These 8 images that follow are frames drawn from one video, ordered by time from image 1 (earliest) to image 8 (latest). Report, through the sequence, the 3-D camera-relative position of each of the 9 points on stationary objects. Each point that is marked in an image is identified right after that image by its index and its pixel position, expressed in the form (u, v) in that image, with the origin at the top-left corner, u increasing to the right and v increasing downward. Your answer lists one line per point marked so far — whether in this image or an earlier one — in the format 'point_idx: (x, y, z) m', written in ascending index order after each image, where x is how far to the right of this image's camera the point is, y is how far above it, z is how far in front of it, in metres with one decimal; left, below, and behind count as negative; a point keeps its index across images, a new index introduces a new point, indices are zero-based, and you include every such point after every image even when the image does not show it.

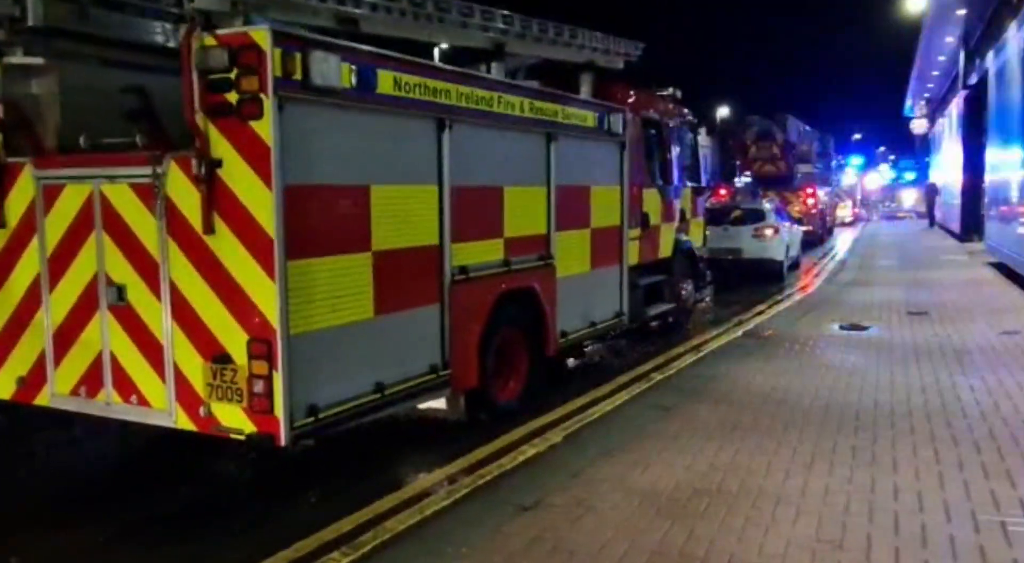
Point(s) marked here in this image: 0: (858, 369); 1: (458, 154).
0: (+3.4, -0.9, +8.6) m
1: (-0.4, +0.9, +6.5) m
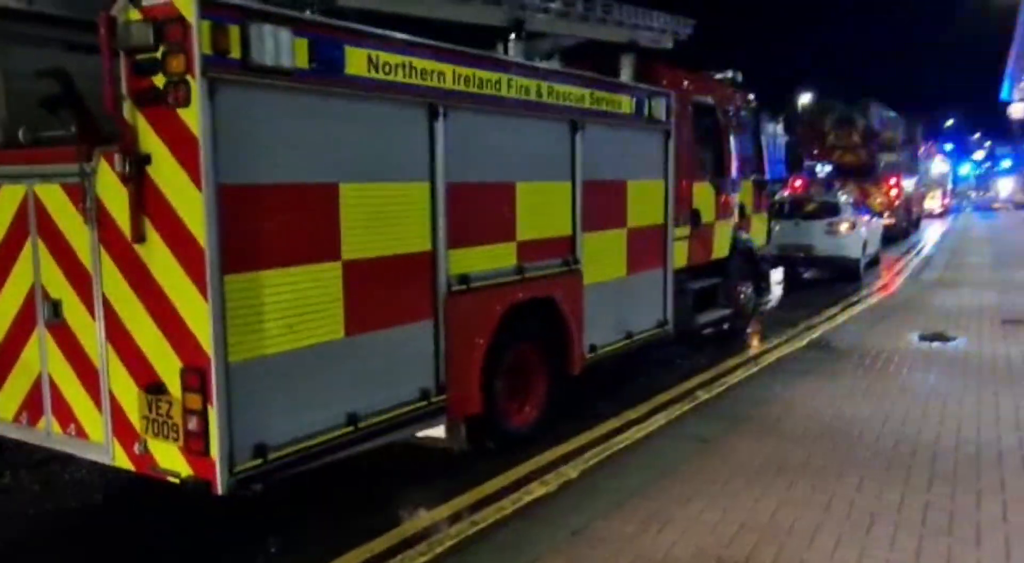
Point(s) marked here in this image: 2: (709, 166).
0: (+3.6, -0.9, +7.4) m
1: (-0.4, +0.9, +5.6) m
2: (+2.2, +1.3, +9.8) m
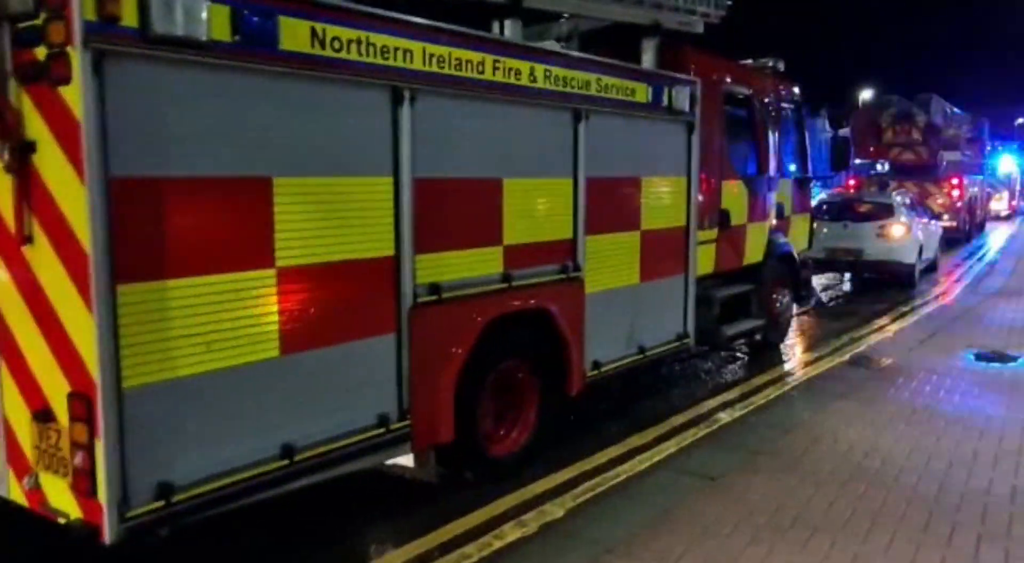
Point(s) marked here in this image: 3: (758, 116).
0: (+3.6, -1.1, +6.4) m
1: (-0.5, +0.8, +4.9) m
2: (+2.3, +1.2, +8.9) m
3: (+2.6, +1.8, +9.4) m
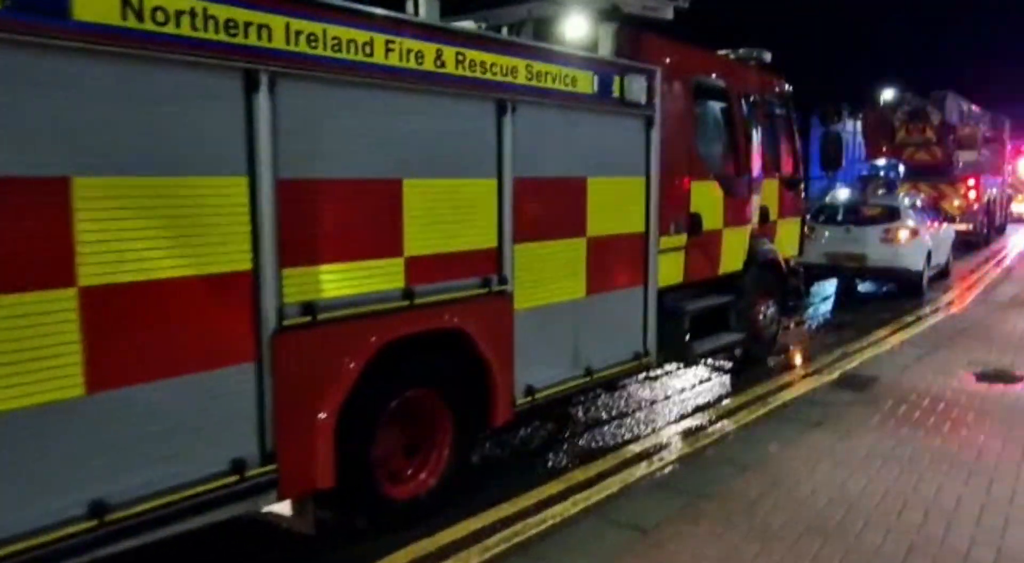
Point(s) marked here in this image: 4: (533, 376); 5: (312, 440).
0: (+3.0, -1.1, +5.6) m
1: (-1.0, +0.7, +4.1) m
2: (+1.9, +1.1, +8.1) m
3: (+2.2, +1.7, +8.5) m
4: (+0.1, -0.6, +5.8) m
5: (-1.0, -0.8, +4.2) m
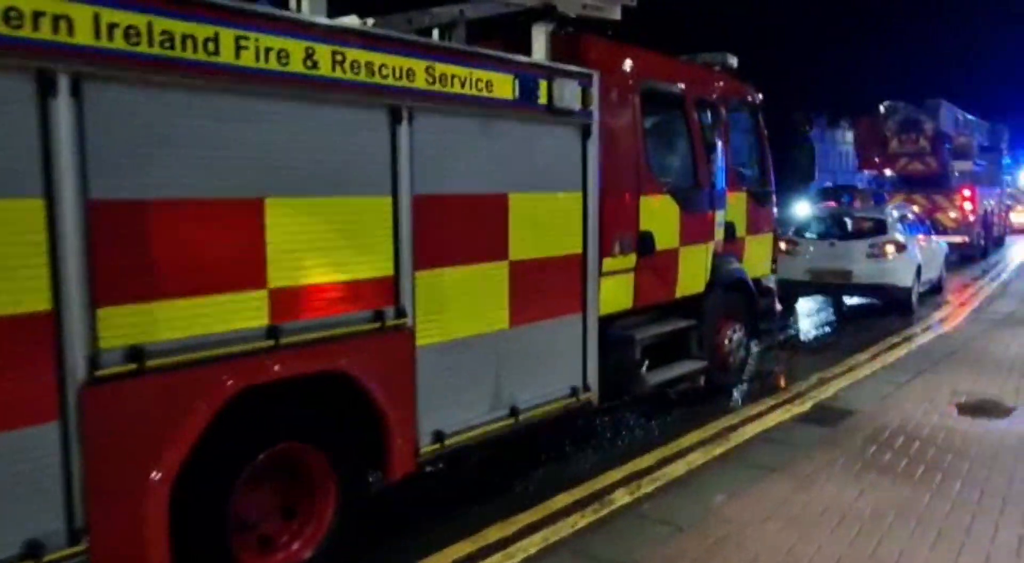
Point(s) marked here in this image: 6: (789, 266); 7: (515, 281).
0: (+2.5, -1.3, +4.9) m
1: (-1.6, +0.6, +3.5) m
2: (+1.3, +0.9, +7.5) m
3: (+1.6, +1.5, +7.9) m
4: (-0.4, -0.8, +5.1) m
5: (-1.5, -0.9, +3.5) m
6: (+4.4, +0.2, +13.8) m
7: (0.0, 0.0, +5.5) m
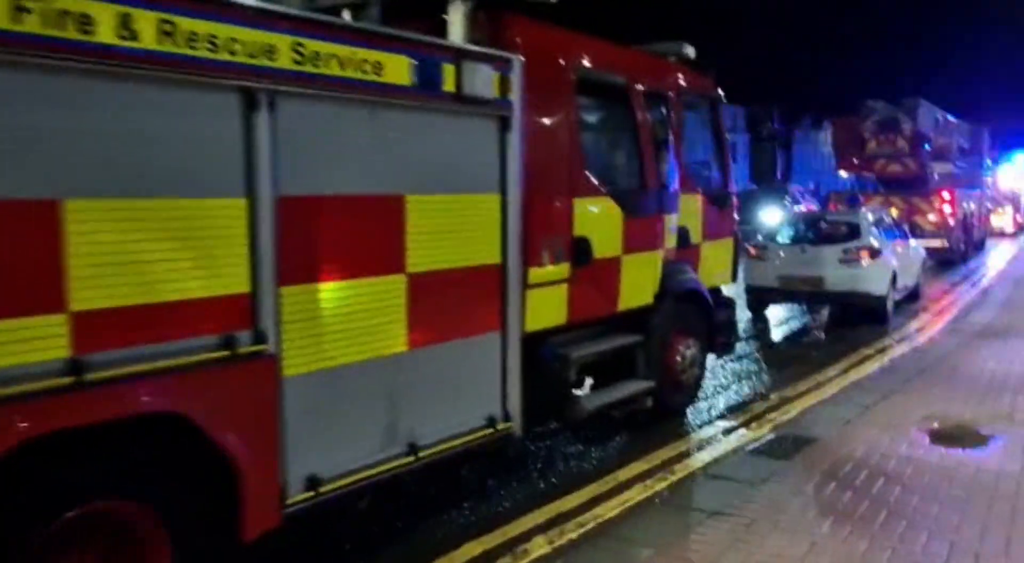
0: (+2.0, -1.4, +4.1) m
1: (-2.1, +0.5, +2.7) m
2: (+0.8, +0.8, +6.7) m
3: (+1.0, +1.4, +7.1) m
4: (-1.0, -0.9, +4.3) m
5: (-2.0, -1.0, +2.7) m
6: (+3.7, +0.1, +13.1) m
7: (-0.5, -0.1, +4.7) m
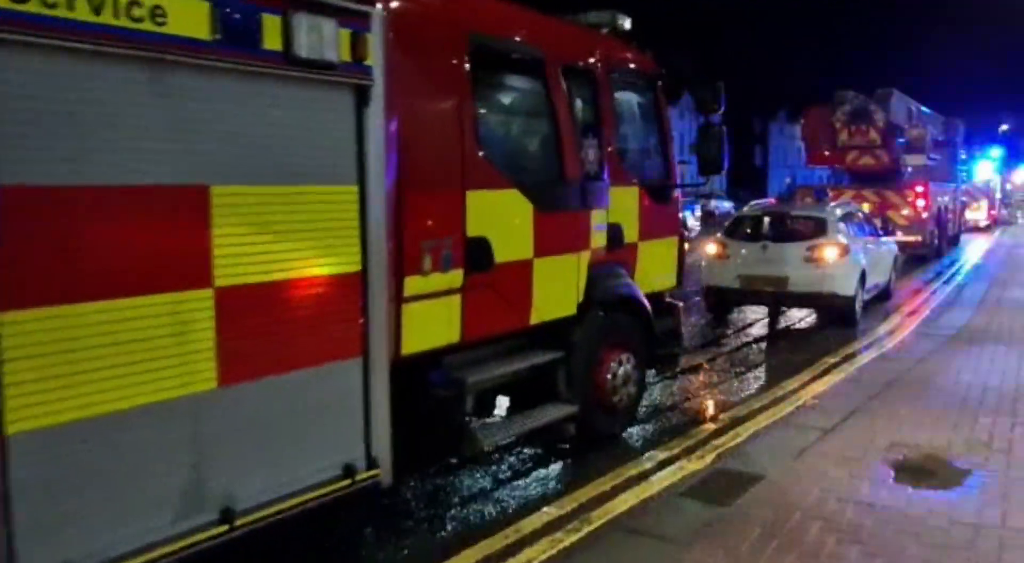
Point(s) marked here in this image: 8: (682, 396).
0: (+1.3, -1.5, +3.1) m
1: (-2.7, +0.4, +1.5) m
2: (0.0, +0.8, +5.6) m
3: (+0.3, +1.3, +6.0) m
4: (-1.6, -1.0, +3.2) m
5: (-2.7, -1.1, +1.6) m
6: (+2.9, +0.1, +12.1) m
7: (-1.2, -0.1, +3.6) m
8: (+1.6, -1.1, +8.2) m
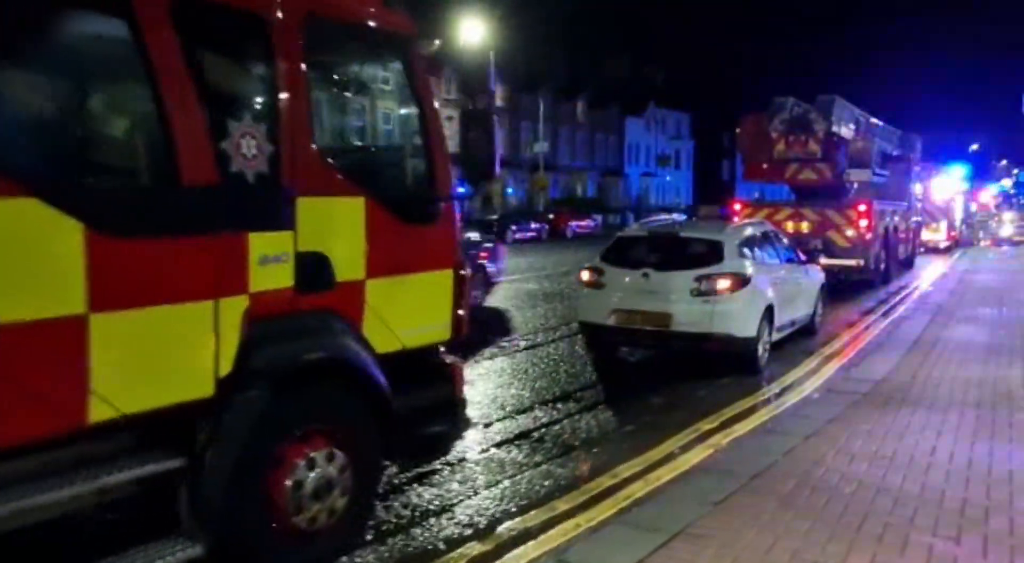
0: (-0.4, -1.7, +0.8) m
1: (-4.4, +0.2, -0.8) m
2: (-1.7, +0.5, +3.4) m
3: (-1.5, +1.0, +3.8) m
4: (-3.3, -1.2, +0.9) m
5: (-4.4, -1.3, -0.7) m
6: (+0.9, -0.3, +9.9) m
7: (-2.9, -0.4, +1.3) m
8: (-0.3, -1.4, +6.0) m
